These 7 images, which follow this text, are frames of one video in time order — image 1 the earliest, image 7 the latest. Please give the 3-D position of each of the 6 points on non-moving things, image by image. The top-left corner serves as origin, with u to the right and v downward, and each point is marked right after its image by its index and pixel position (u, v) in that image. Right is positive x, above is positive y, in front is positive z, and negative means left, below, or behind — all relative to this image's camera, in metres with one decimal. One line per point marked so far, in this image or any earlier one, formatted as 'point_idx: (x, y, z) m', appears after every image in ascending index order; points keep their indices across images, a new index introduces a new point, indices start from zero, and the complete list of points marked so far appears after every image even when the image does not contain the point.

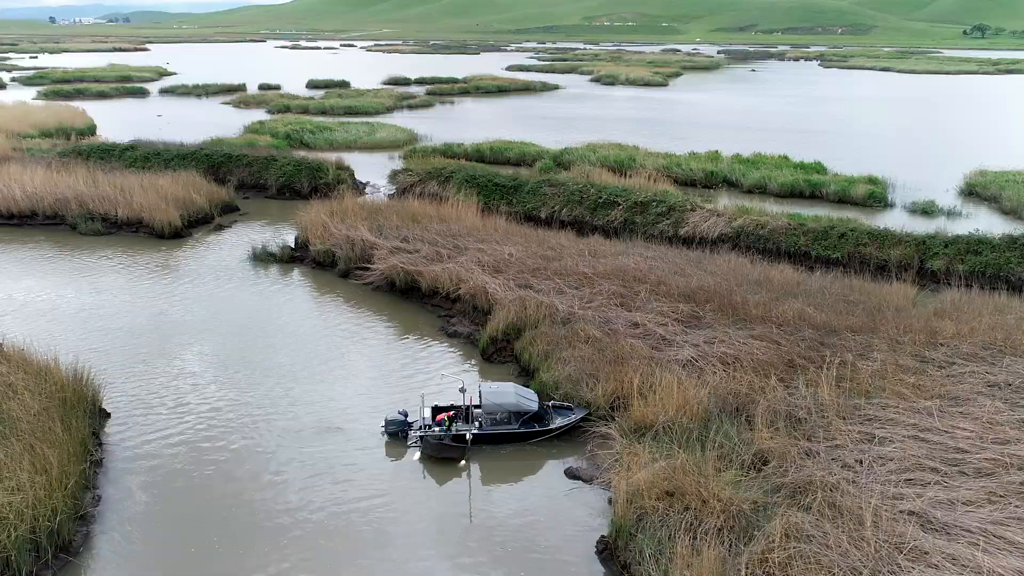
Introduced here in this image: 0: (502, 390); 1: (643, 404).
0: (-0.1, -1.6, +12.4) m
1: (+2.0, -1.7, +11.9) m
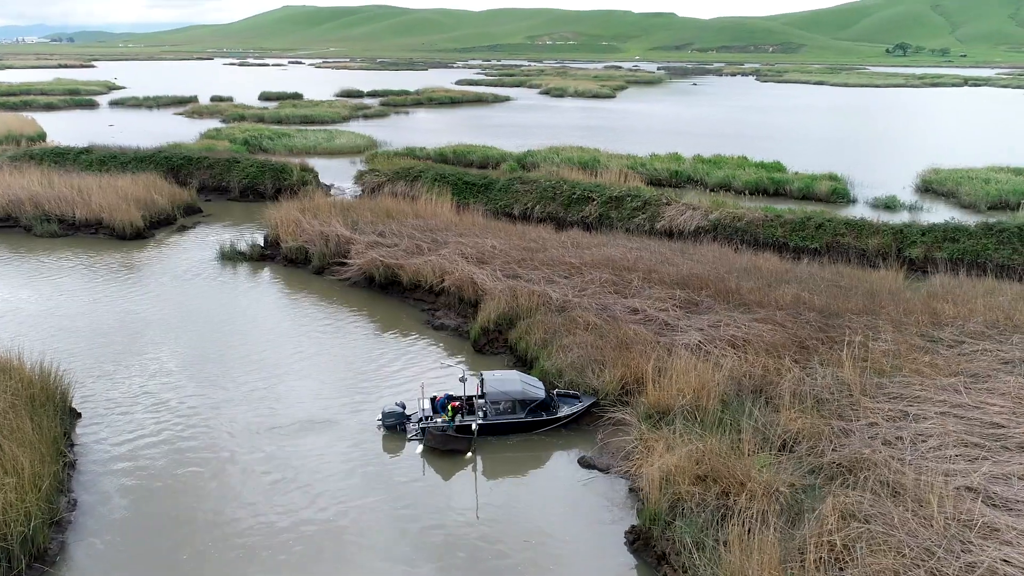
0: (0.0, -1.3, +11.7) m
1: (+2.1, -1.4, +11.3) m
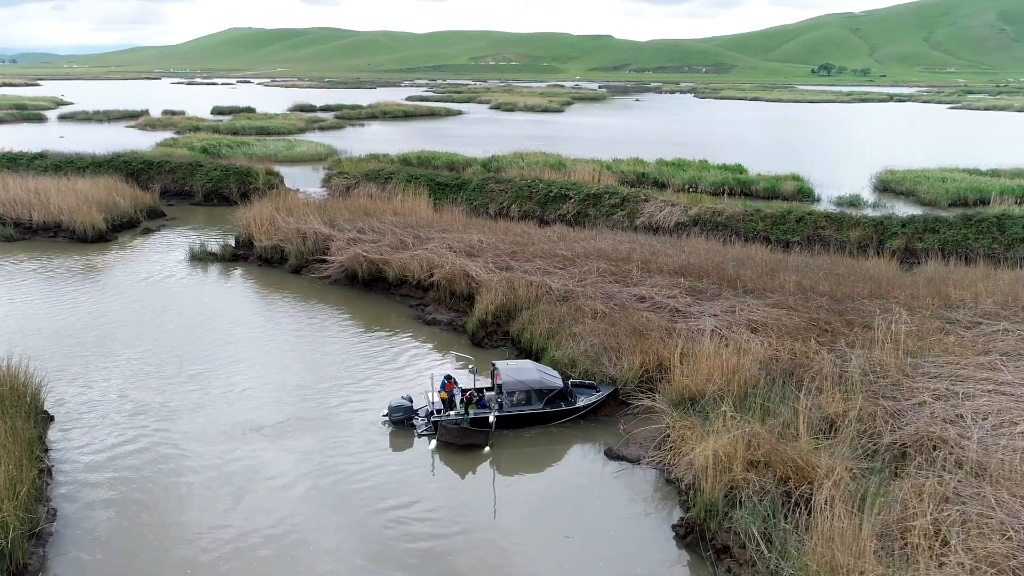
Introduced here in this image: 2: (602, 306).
0: (+0.2, -1.1, +10.9) m
1: (+2.4, -1.1, +10.6) m
2: (+1.6, -0.3, +14.1) m
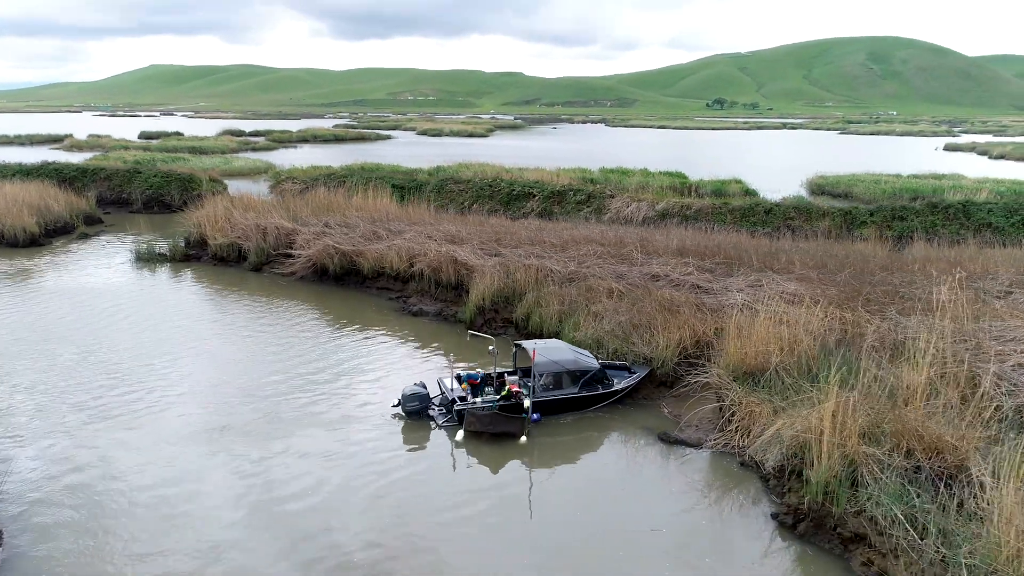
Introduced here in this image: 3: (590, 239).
0: (+0.5, -0.7, +9.6) m
1: (+2.7, -0.7, +9.5) m
2: (+1.7, +0.1, +12.9) m
3: (+1.9, +1.2, +19.8) m
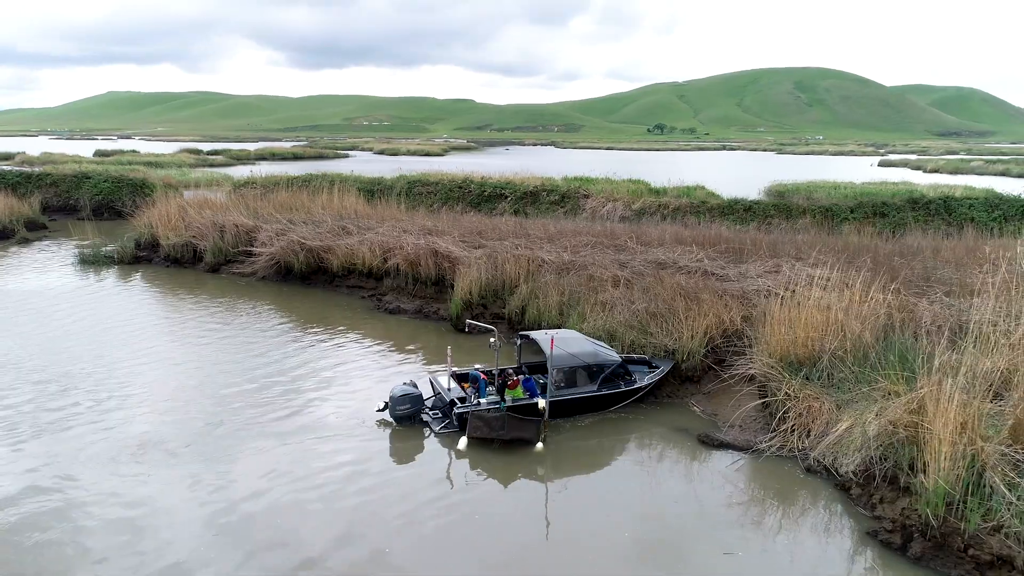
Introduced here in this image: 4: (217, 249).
0: (+0.5, -0.5, +8.2) m
1: (+2.8, -0.5, +8.2) m
2: (+1.6, +0.2, +11.6) m
3: (+1.5, +1.3, +18.4) m
4: (-7.6, +1.0, +20.0) m
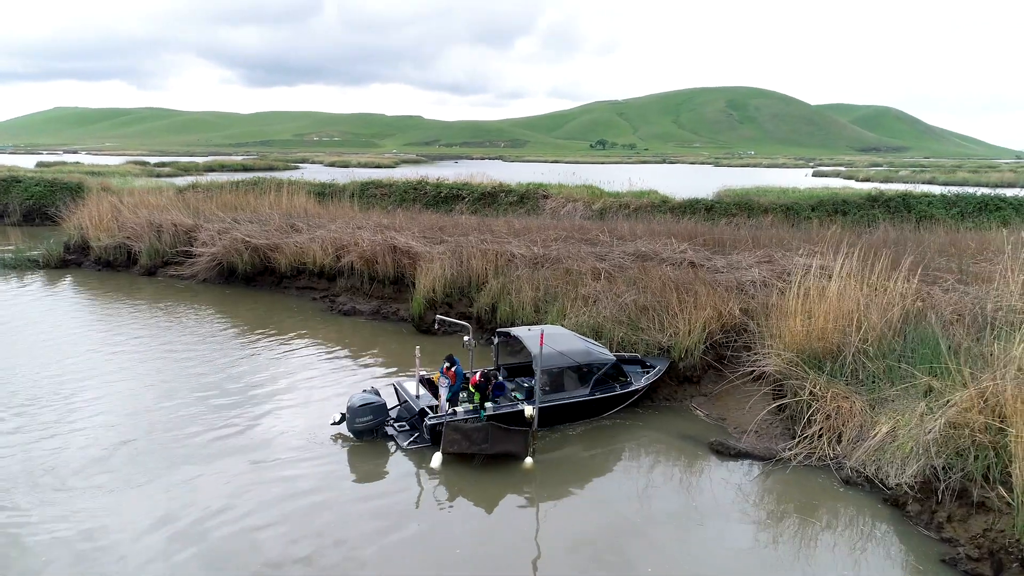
0: (+0.3, -0.4, +7.1) m
1: (+2.6, -0.3, +7.2) m
2: (+1.2, +0.3, +10.6) m
3: (+0.7, +1.3, +17.4) m
4: (-8.5, +0.9, +18.5) m
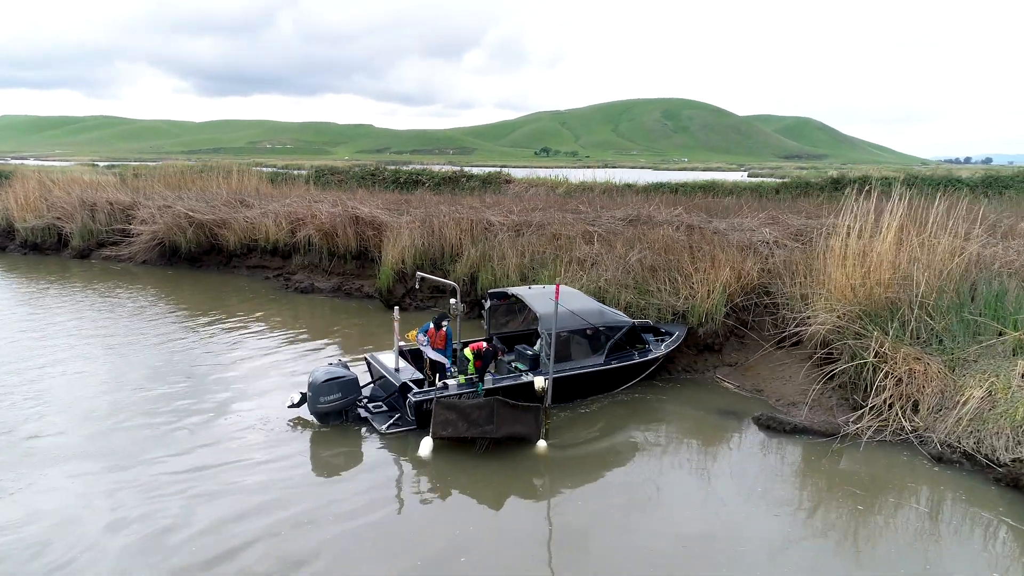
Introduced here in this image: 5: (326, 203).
0: (+0.3, 0.0, +5.9) m
1: (+2.5, +0.1, +6.2) m
2: (+0.9, +0.7, +9.4) m
3: (0.0, +1.8, +16.2) m
4: (-9.1, +1.2, +16.8) m
5: (-3.5, +1.6, +14.7) m
